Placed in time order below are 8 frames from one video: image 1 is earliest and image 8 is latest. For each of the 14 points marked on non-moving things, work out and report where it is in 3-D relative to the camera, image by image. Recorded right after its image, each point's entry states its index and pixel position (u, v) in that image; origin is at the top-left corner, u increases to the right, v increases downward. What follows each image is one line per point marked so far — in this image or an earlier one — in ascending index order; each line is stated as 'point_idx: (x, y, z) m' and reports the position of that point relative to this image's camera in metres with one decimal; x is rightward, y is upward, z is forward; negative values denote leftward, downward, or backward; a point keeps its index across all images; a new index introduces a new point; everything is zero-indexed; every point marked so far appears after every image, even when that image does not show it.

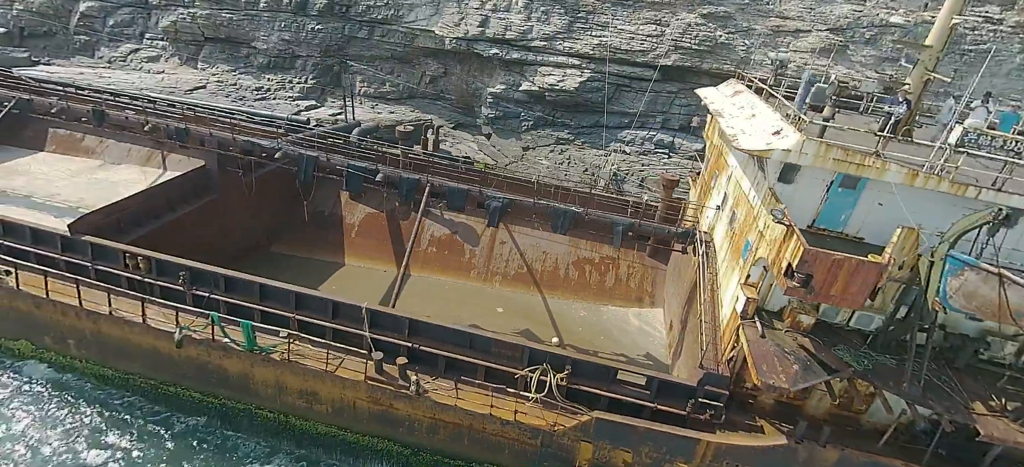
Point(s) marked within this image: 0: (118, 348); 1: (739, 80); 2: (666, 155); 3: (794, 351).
0: (-5.9, -1.7, +7.8) m
1: (+4.0, +2.7, +9.2) m
2: (+5.3, +2.7, +18.1) m
3: (+3.3, -1.4, +6.3) m
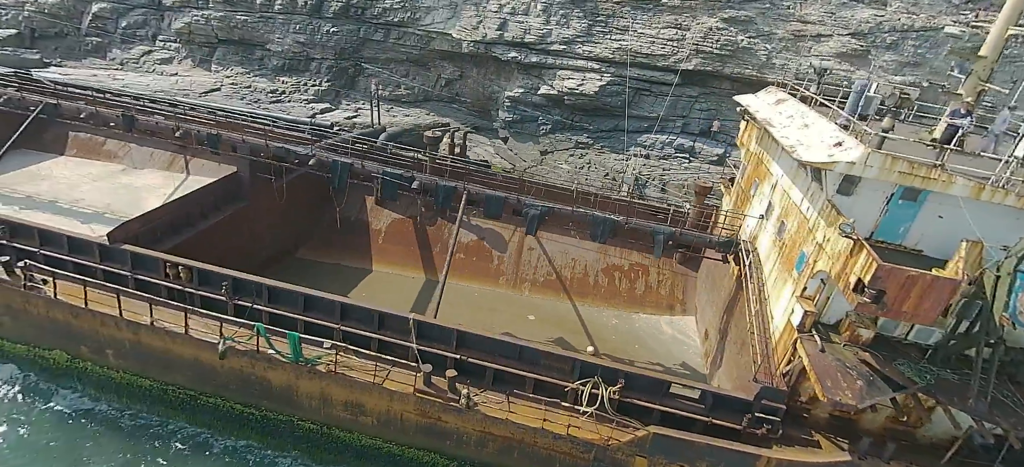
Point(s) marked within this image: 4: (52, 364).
0: (-5.2, -1.8, +7.7) m
1: (+4.6, +2.5, +9.2) m
2: (+6.0, +2.5, +18.0) m
3: (+4.0, -1.5, +6.2) m
4: (-7.3, -2.0, +8.3) m
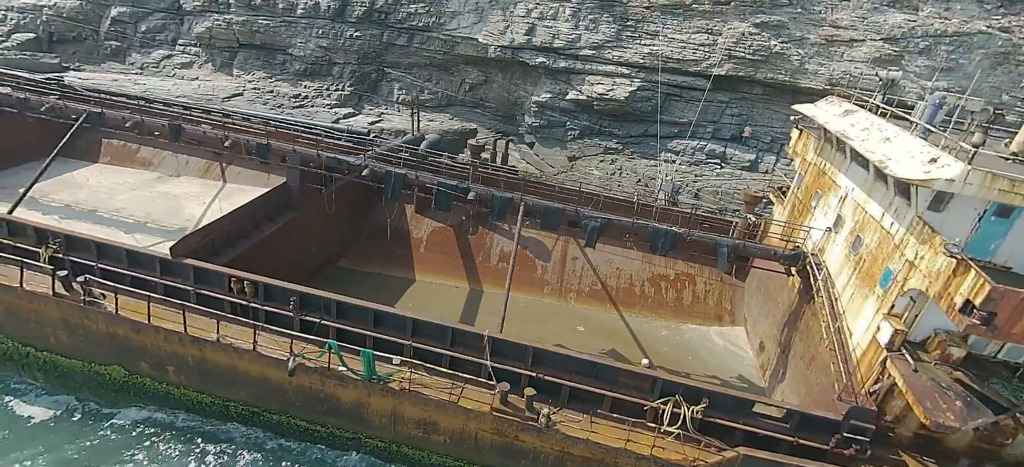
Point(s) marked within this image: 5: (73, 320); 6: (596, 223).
0: (-4.2, -2.0, +7.6) m
1: (+5.7, +2.3, +9.0) m
2: (+7.0, +2.3, +17.9) m
3: (+5.0, -1.7, +6.0) m
4: (-6.3, -2.3, +8.2) m
5: (-6.7, -1.3, +8.0) m
6: (+1.5, +0.2, +9.1) m
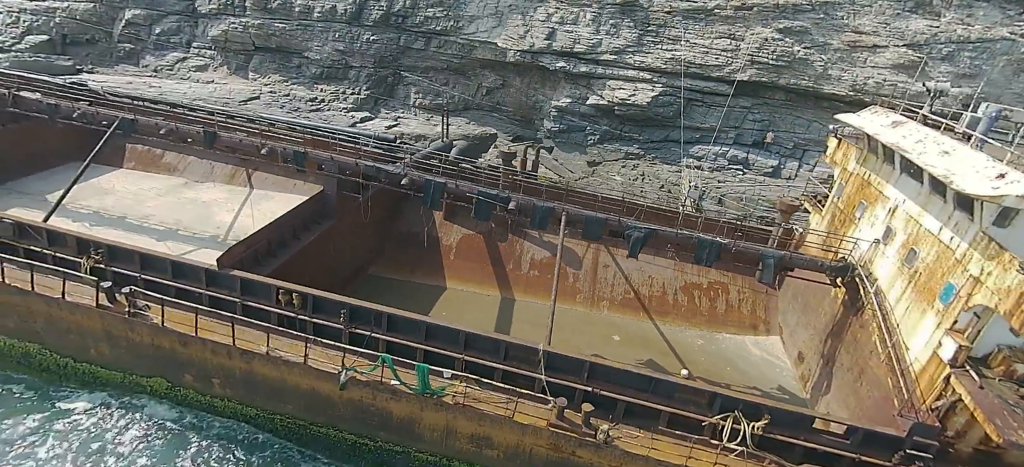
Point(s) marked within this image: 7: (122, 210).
0: (-3.5, -2.2, +7.5) m
1: (+6.4, +2.1, +9.0) m
2: (+7.7, +2.1, +17.8) m
3: (+5.8, -1.9, +6.0) m
4: (-5.6, -2.4, +8.1) m
5: (-5.9, -1.5, +7.9) m
6: (+2.2, 0.0, +9.0) m
7: (-8.7, +0.5, +11.7) m
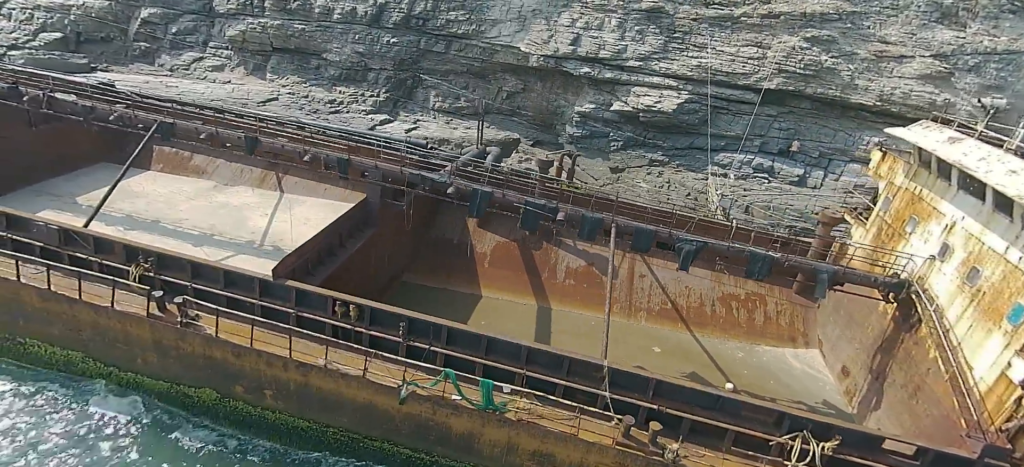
0: (-2.6, -2.4, +7.4) m
1: (+7.3, +1.9, +8.9) m
2: (+8.5, +1.8, +17.8) m
3: (+6.6, -2.2, +5.9) m
4: (-4.8, -2.5, +8.0) m
5: (-5.1, -1.6, +7.8) m
6: (+3.0, -0.2, +9.0) m
7: (-7.9, +0.4, +11.6) m
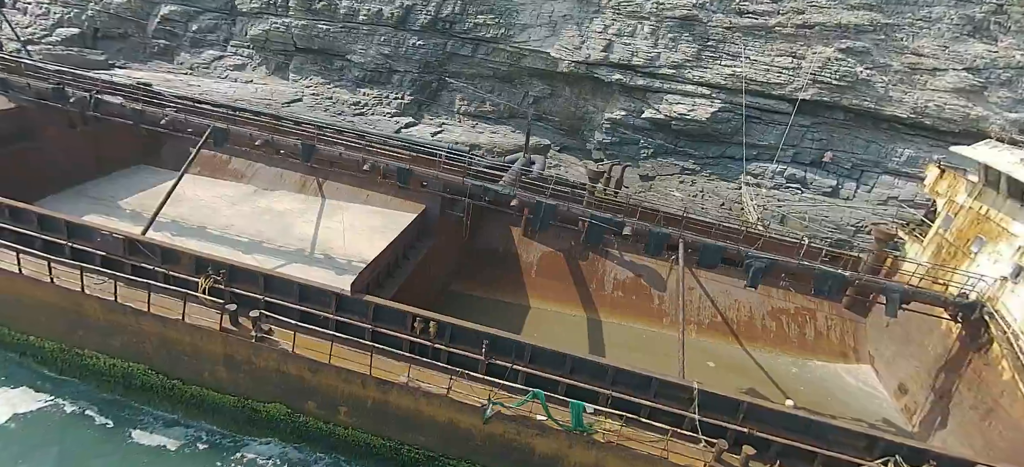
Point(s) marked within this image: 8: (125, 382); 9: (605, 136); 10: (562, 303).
0: (-1.5, -2.6, +7.3) m
1: (+8.4, +1.5, +8.9) m
2: (+9.6, +1.5, +17.8) m
3: (+7.7, -2.5, +5.9) m
4: (-3.6, -2.7, +7.9) m
5: (-4.0, -1.8, +7.6) m
6: (+4.2, -0.5, +8.9) m
7: (-6.8, +0.3, +11.4) m
8: (-6.1, -2.3, +8.4) m
9: (+3.5, +3.7, +20.0) m
10: (+1.2, -1.6, +11.8) m
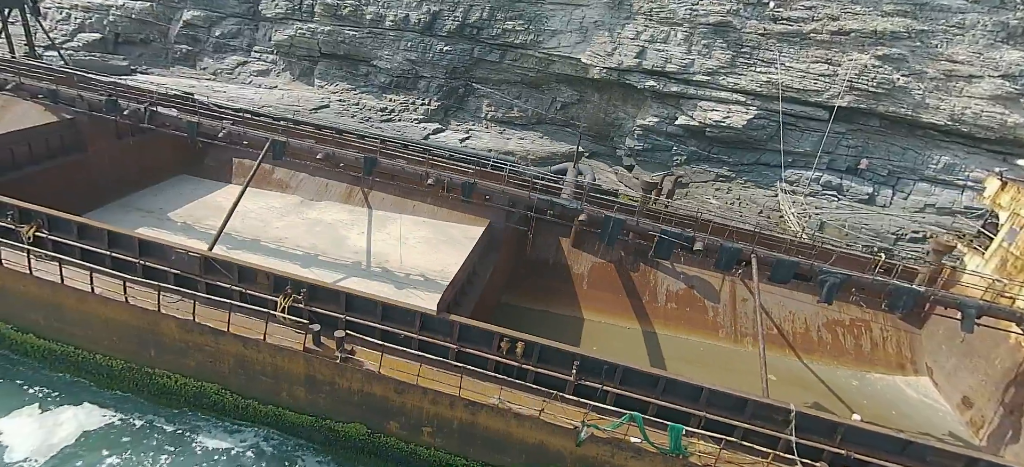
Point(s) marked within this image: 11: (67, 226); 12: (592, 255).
0: (-0.3, -2.8, +7.2) m
1: (+9.6, +1.3, +8.9) m
2: (+10.8, +1.2, +17.7) m
3: (+9.0, -2.8, +5.9) m
4: (-2.4, -3.0, +7.8) m
5: (-2.8, -2.0, +7.5) m
6: (+5.4, -0.7, +8.9) m
7: (-5.6, 0.0, +11.3) m
8: (-4.9, -2.6, +8.3) m
9: (+4.7, +3.5, +20.0) m
10: (+2.3, -1.8, +11.7) m
11: (-7.3, +0.1, +8.7) m
12: (+1.9, -0.5, +11.9) m
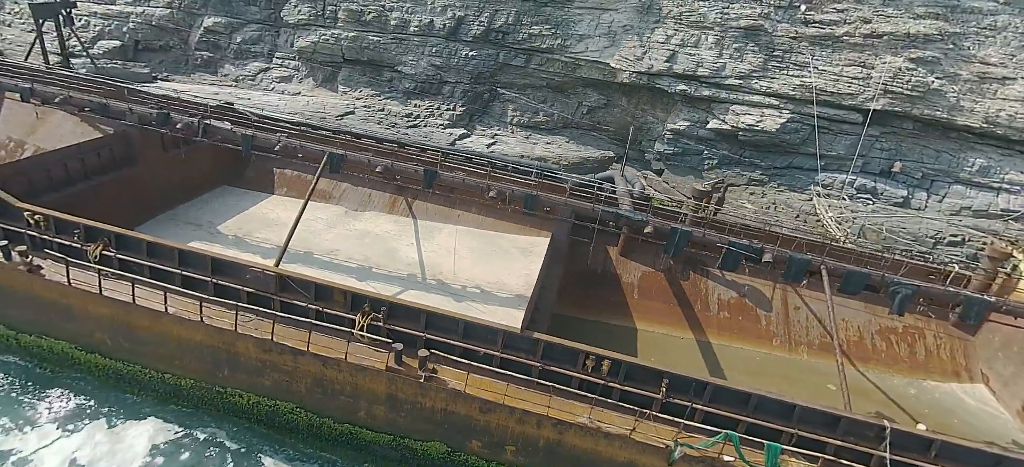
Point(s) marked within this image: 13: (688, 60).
0: (+0.9, -3.1, +7.2) m
1: (+10.8, +1.1, +8.8) m
2: (+11.9, +1.1, +17.7) m
3: (+10.1, -2.9, +5.8) m
4: (-1.2, -3.2, +7.7) m
5: (-1.6, -2.3, +7.5) m
6: (+6.5, -0.9, +8.8) m
7: (-4.4, -0.3, +11.3) m
8: (-3.7, -2.9, +8.2) m
9: (+5.8, +3.3, +19.9) m
10: (+3.5, -2.0, +11.7) m
11: (-6.2, -0.2, +8.6) m
12: (+3.1, -0.7, +11.8) m
13: (+6.2, +6.2, +18.9) m
